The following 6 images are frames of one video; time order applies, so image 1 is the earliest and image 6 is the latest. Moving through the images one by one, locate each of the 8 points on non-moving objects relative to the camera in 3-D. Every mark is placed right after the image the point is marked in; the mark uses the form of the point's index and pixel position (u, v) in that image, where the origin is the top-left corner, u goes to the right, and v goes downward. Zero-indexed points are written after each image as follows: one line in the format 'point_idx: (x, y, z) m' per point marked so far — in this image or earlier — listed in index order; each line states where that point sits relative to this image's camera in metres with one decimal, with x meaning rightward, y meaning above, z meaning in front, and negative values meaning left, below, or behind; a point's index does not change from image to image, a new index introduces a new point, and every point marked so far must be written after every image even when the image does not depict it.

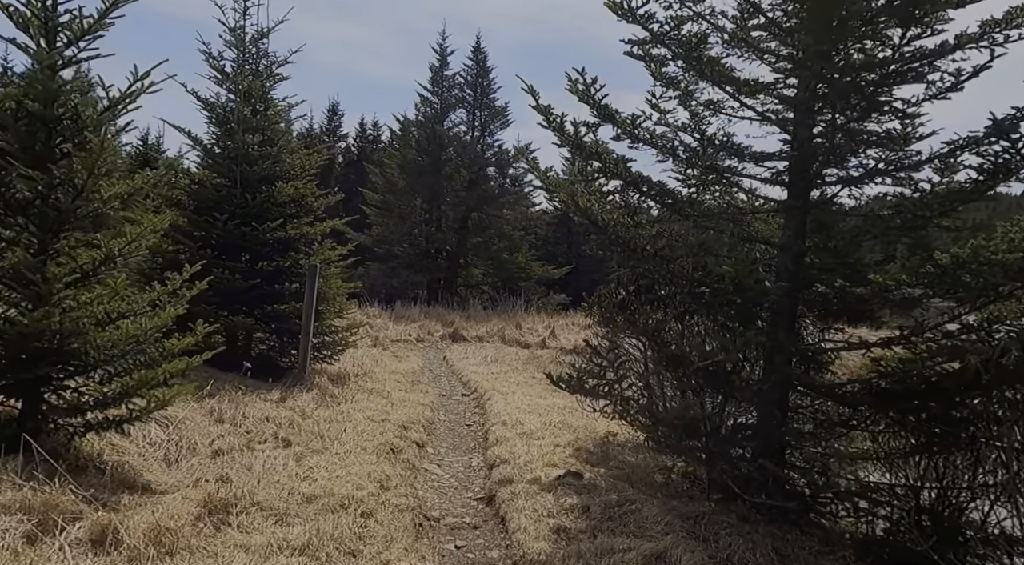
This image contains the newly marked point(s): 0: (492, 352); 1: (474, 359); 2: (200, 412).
0: (-0.4, -1.5, +16.5) m
1: (-0.8, -1.5, +15.2) m
2: (-2.4, -1.0, +6.0) m
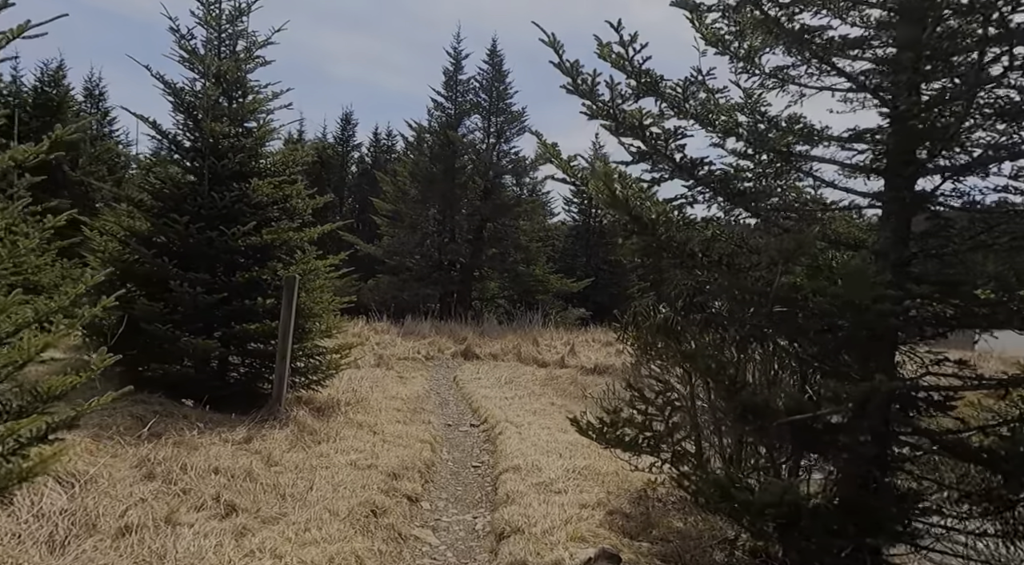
0: (-0.1, -1.8, +15.2) m
1: (-0.5, -1.8, +13.9) m
2: (-2.3, -1.1, +4.7) m
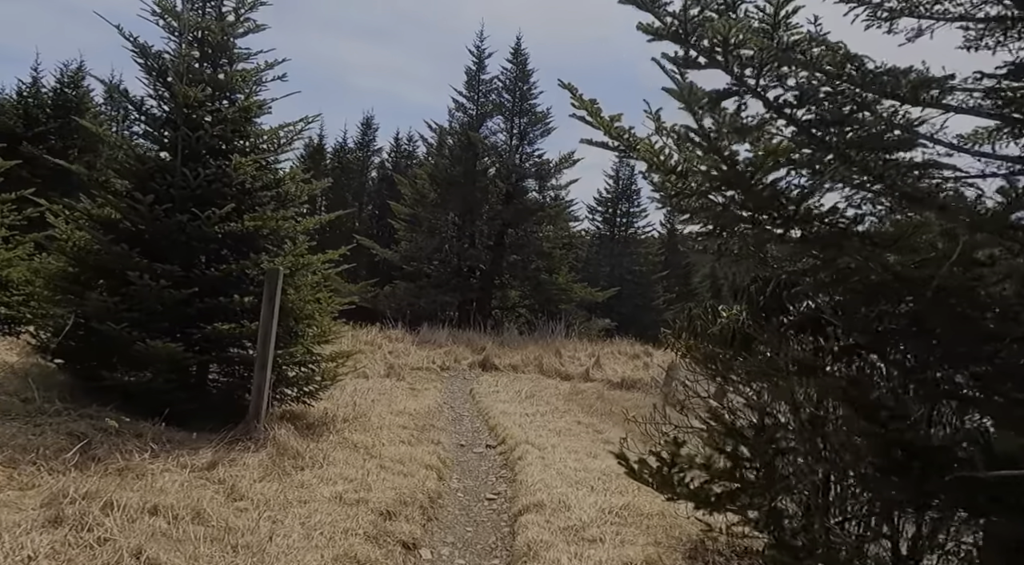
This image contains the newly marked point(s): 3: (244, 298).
0: (+0.3, -1.9, +14.0) m
1: (-0.1, -1.8, +12.7) m
2: (-2.2, -1.0, +3.6) m
3: (-2.0, -0.1, +5.8) m
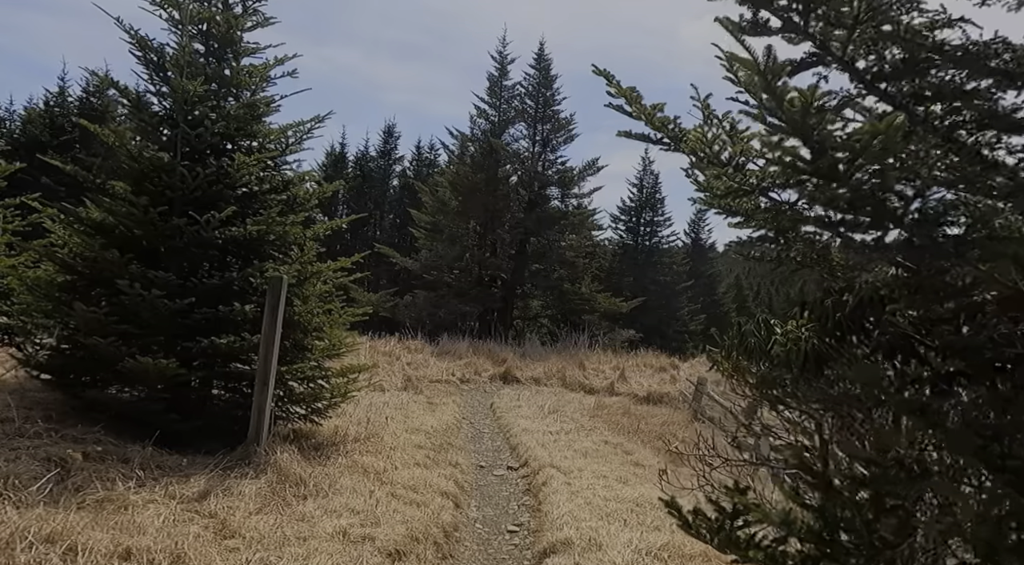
0: (+0.6, -2.1, +13.5) m
1: (+0.2, -2.0, +12.2) m
2: (-2.1, -1.1, +3.1) m
3: (-1.8, -0.2, +5.3) m
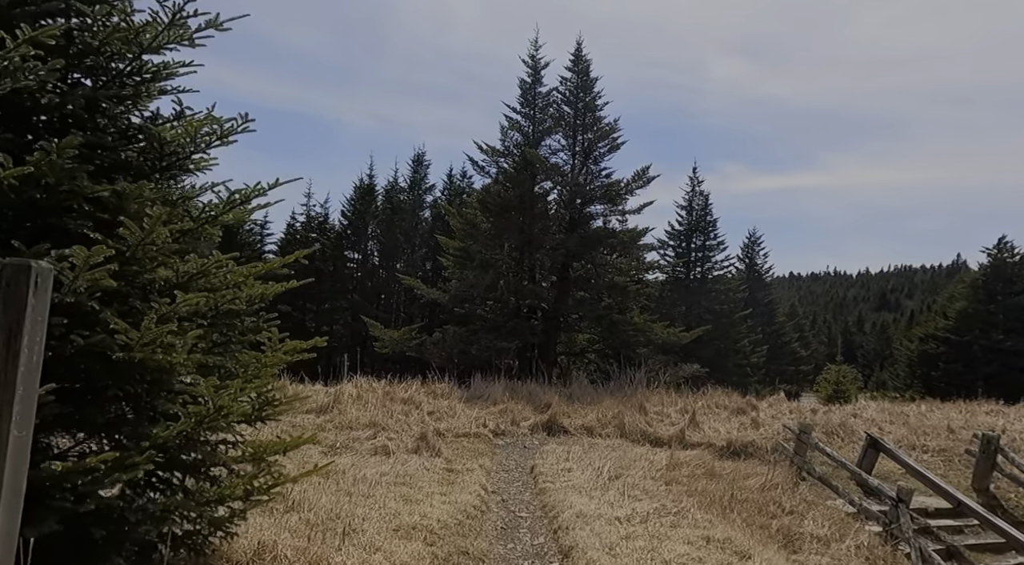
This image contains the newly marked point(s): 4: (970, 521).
0: (+1.3, -2.4, +10.3) m
1: (+0.8, -2.2, +9.0) m
2: (-2.1, -1.0, +0.2) m
3: (-1.7, -0.2, +2.4) m
4: (+6.4, -3.3, +10.9) m
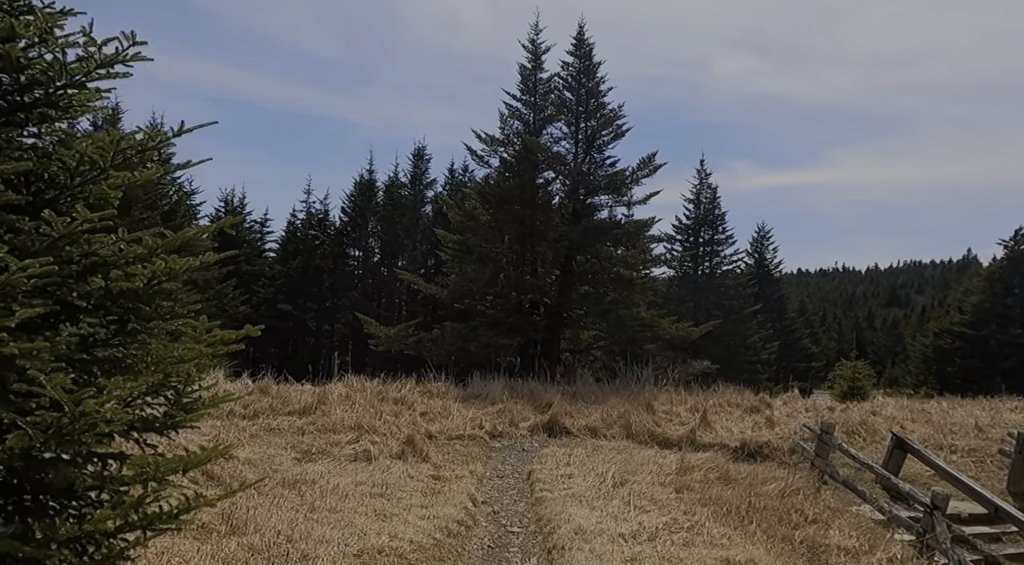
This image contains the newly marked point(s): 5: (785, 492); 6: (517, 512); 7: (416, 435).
0: (+1.2, -2.2, +9.4) m
1: (+0.7, -2.1, +8.2) m
2: (-2.2, -0.8, -0.7) m
3: (-1.8, -0.1, +1.5) m
4: (+6.4, -3.2, +10.0) m
5: (+3.3, -2.5, +9.3) m
6: (0.0, -2.1, +7.1) m
7: (-1.2, -2.0, +9.9) m
